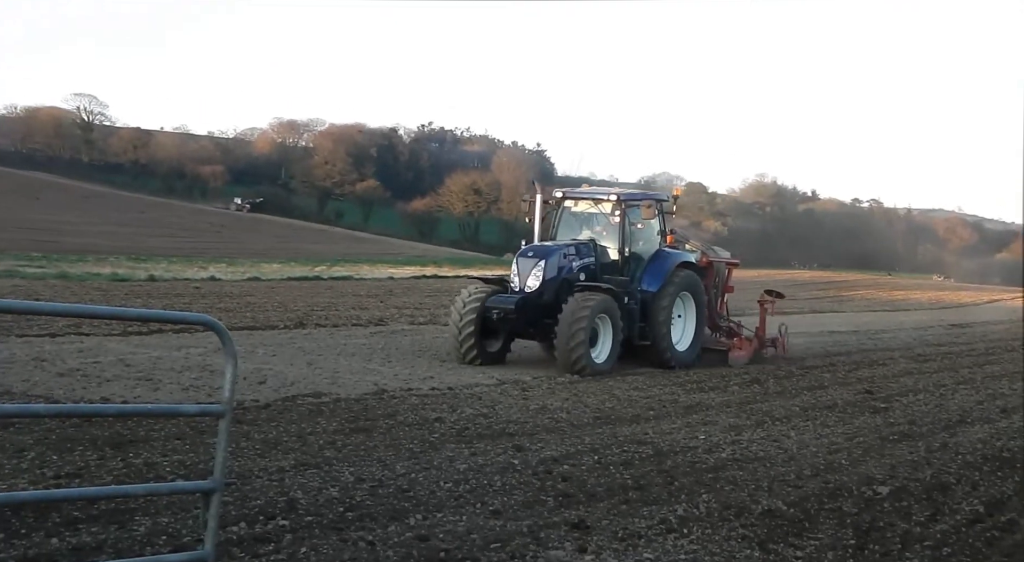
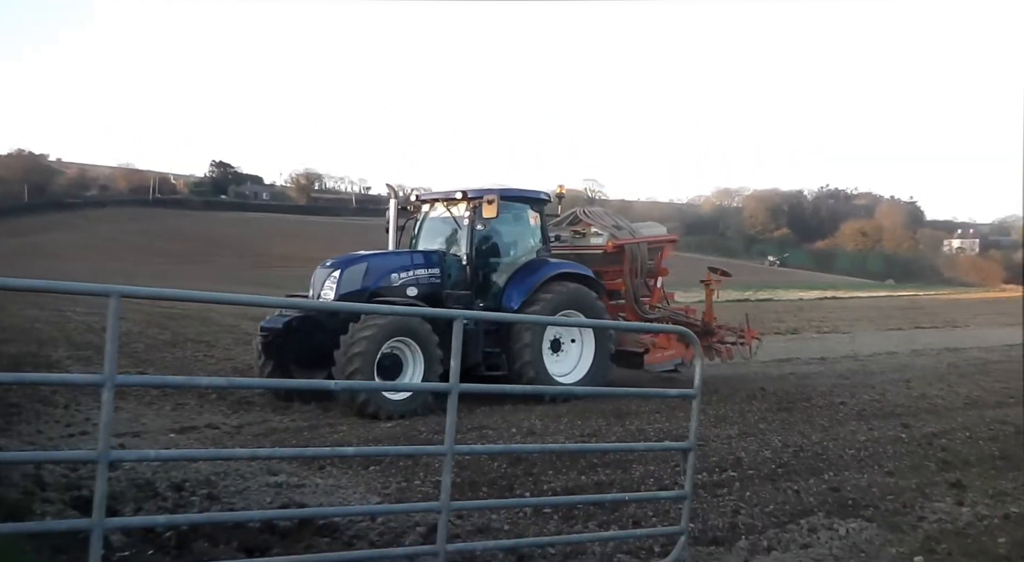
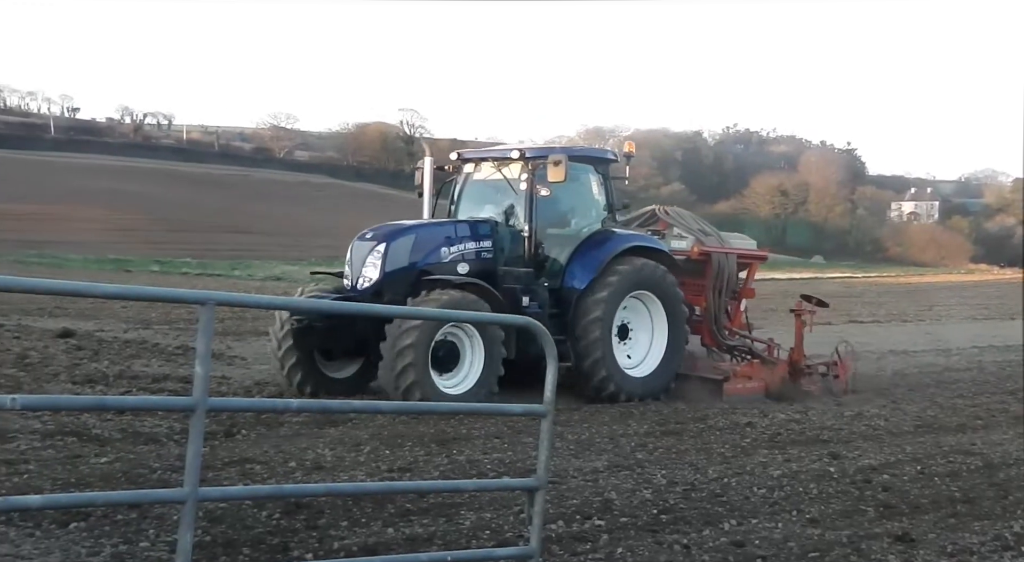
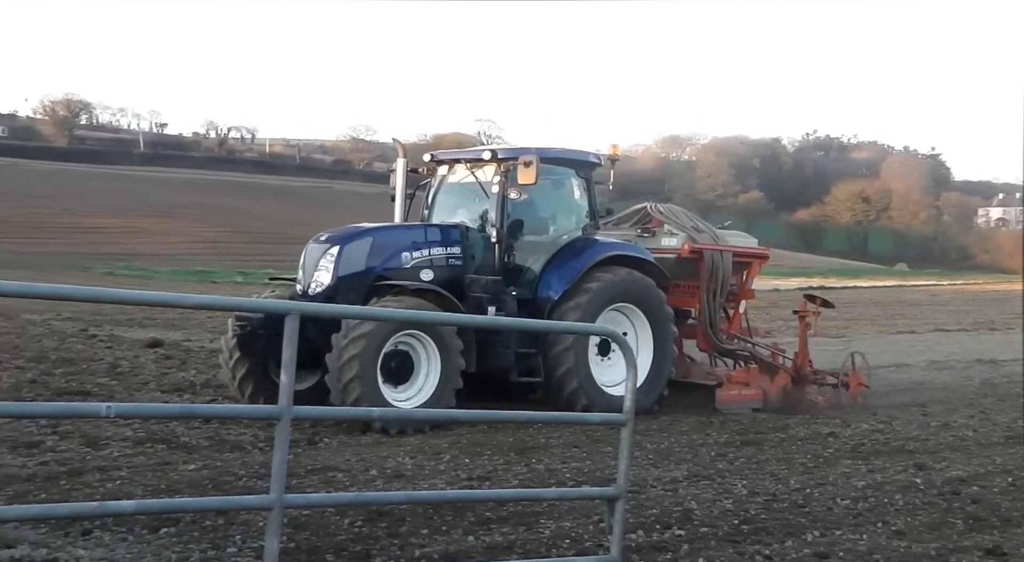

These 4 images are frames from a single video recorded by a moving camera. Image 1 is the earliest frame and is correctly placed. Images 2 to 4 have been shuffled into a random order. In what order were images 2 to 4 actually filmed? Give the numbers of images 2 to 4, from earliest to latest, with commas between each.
3, 4, 2
